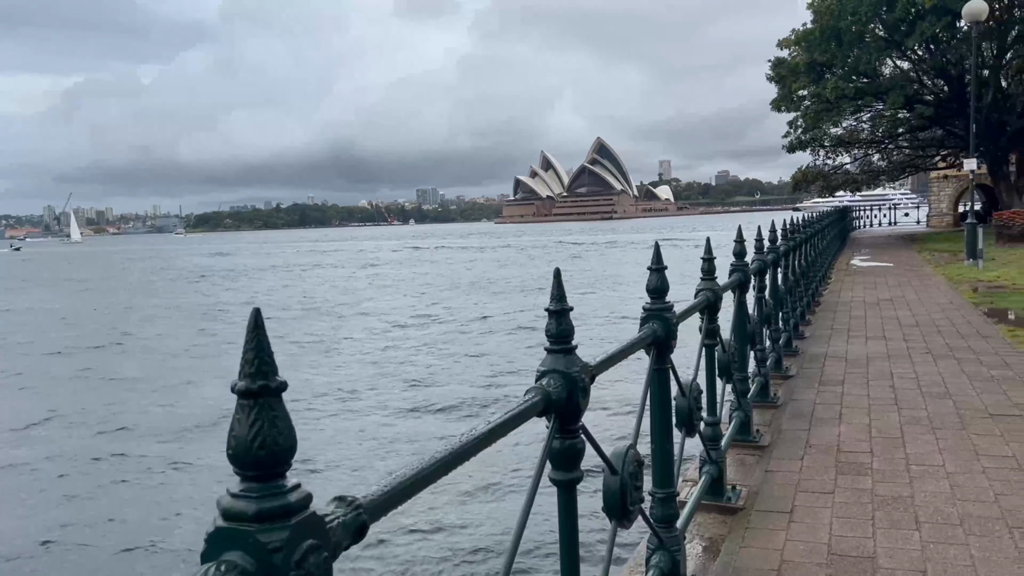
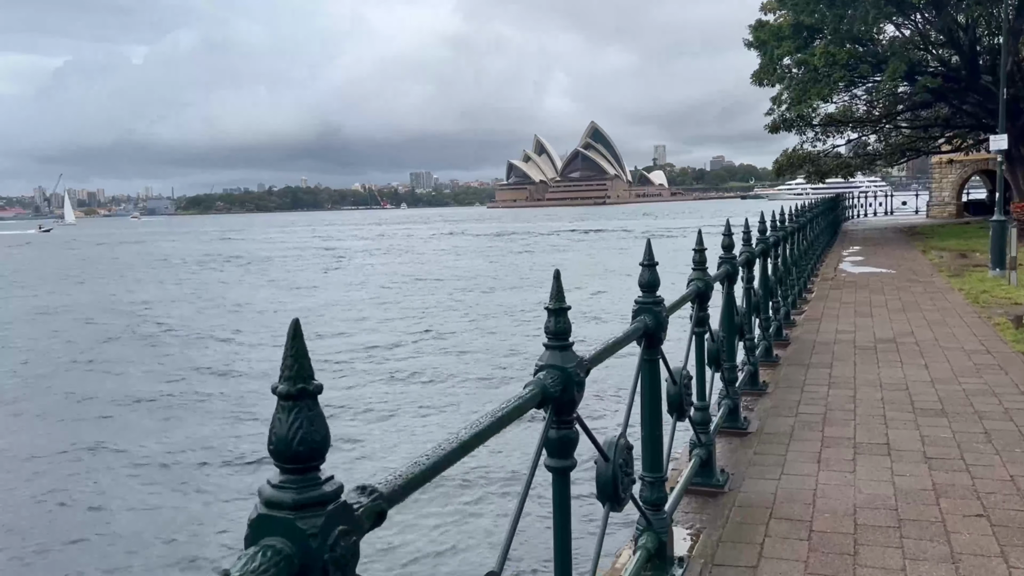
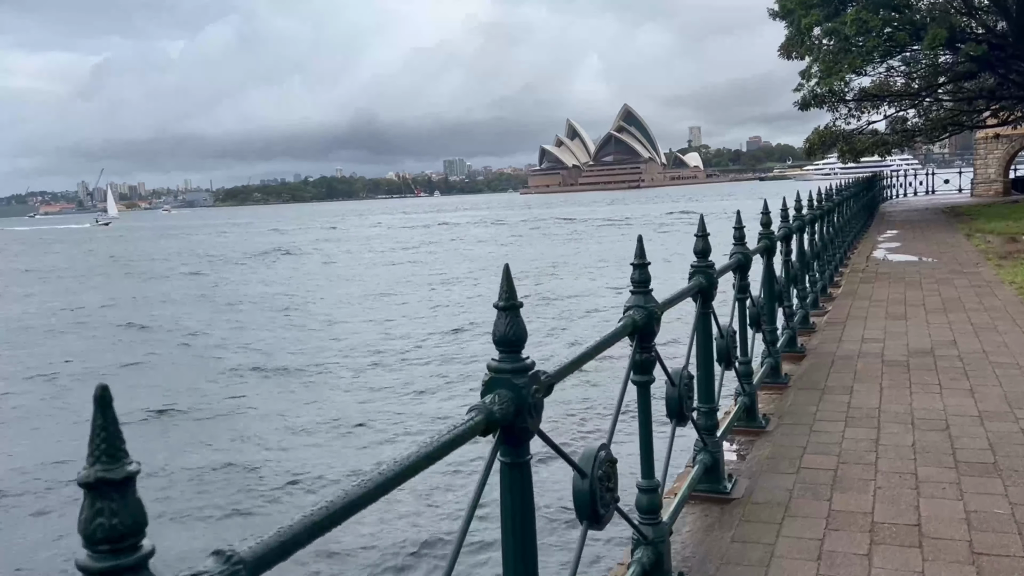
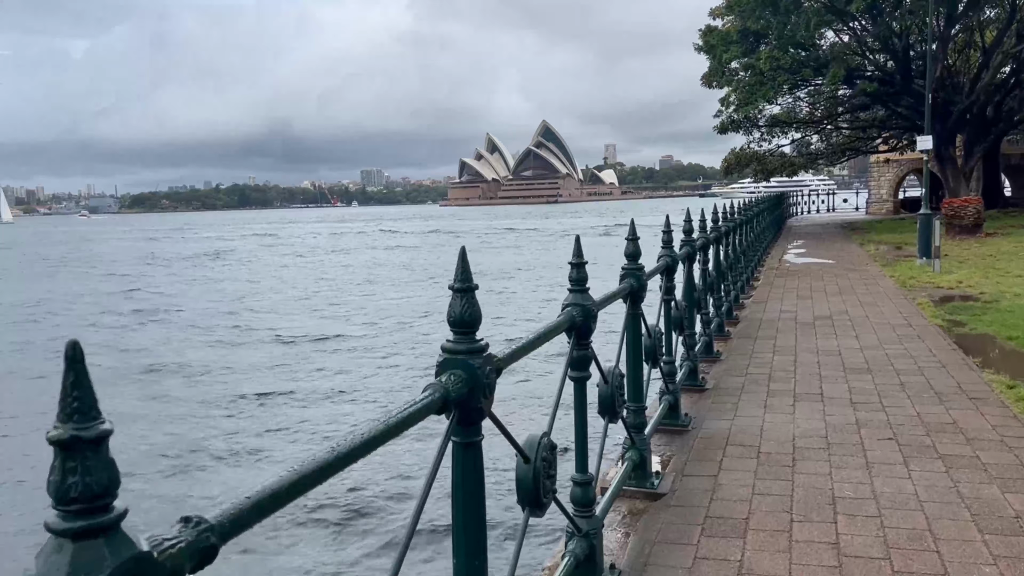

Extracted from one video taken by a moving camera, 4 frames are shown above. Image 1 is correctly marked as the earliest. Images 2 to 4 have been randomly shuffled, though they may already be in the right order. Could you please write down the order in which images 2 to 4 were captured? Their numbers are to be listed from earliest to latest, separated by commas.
4, 2, 3
